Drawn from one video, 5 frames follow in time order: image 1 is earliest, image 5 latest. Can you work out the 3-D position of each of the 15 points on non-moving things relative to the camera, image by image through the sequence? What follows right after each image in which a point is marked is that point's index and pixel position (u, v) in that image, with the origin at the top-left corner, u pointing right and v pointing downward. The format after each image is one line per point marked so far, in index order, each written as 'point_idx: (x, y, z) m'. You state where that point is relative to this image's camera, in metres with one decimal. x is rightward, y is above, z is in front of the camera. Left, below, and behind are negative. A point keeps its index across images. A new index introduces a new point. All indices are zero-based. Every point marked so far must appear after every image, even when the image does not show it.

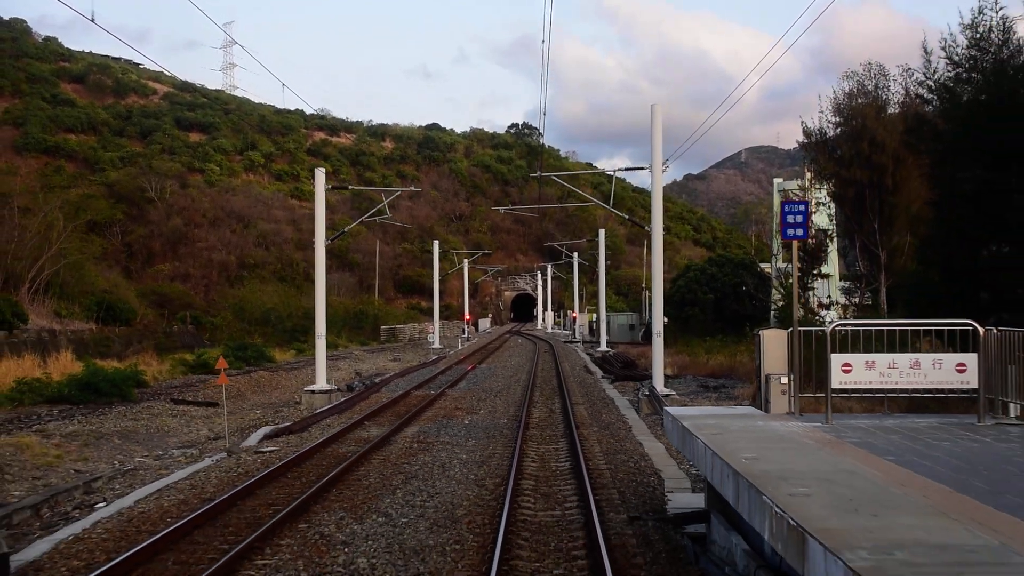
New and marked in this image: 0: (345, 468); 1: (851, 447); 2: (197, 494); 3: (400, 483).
0: (-1.7, -1.9, +12.1) m
1: (+2.2, -1.0, +7.1) m
2: (-3.1, -2.0, +10.9) m
3: (-1.1, -1.9, +11.2) m
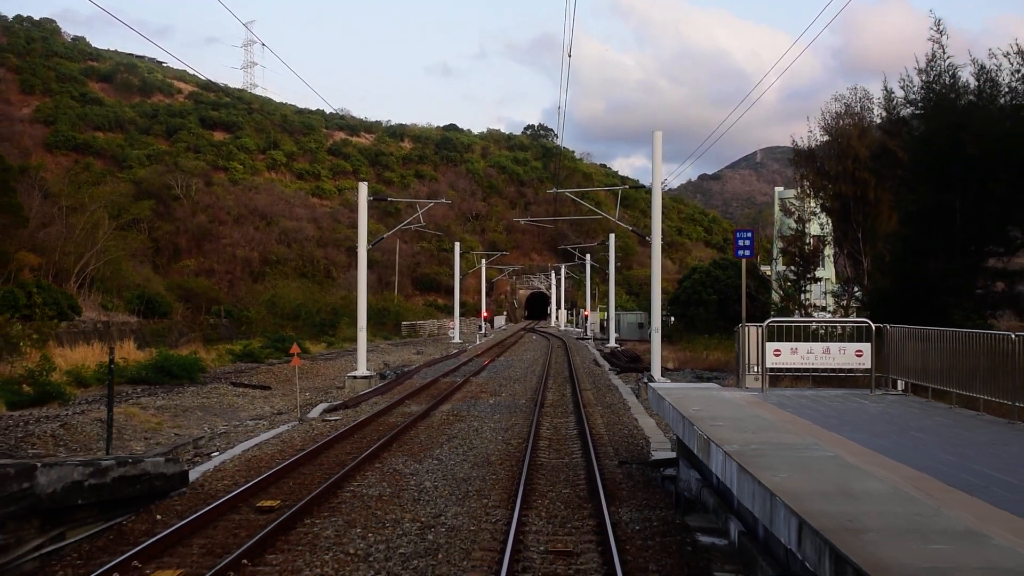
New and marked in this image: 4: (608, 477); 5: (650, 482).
0: (-1.5, -2.0, +15.3) m
1: (+2.4, -1.1, +10.2) m
2: (-2.8, -2.0, +14.1) m
3: (-0.8, -2.0, +14.4) m
4: (+1.0, -1.9, +11.4) m
5: (+1.4, -1.9, +11.2) m
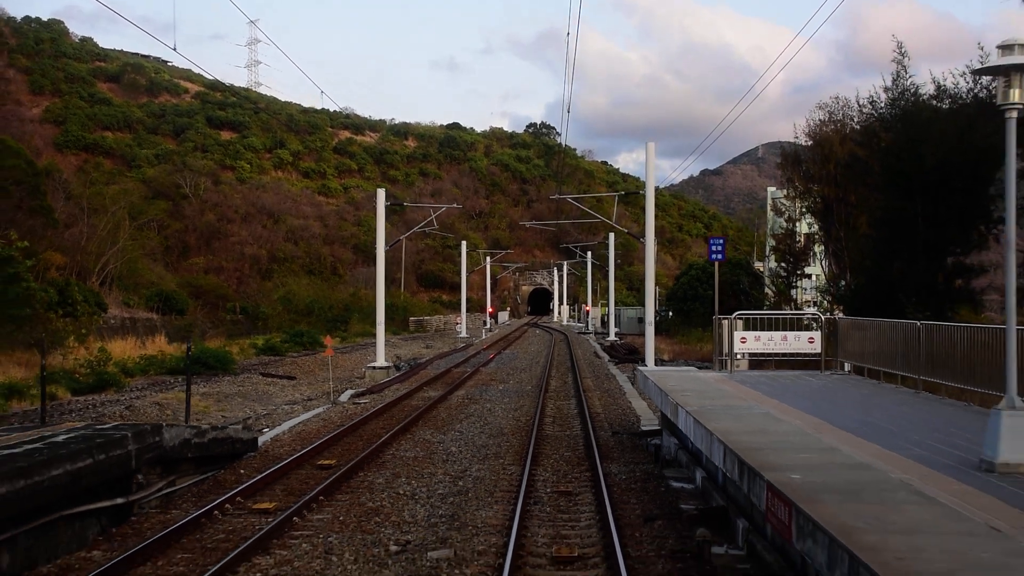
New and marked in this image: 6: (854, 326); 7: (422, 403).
0: (-1.4, -1.9, +17.6) m
1: (+2.5, -1.1, +12.5) m
2: (-2.7, -2.0, +16.4) m
3: (-0.7, -1.9, +16.6) m
4: (+1.1, -1.9, +13.6) m
5: (+1.5, -1.9, +13.5) m
6: (+4.2, -0.5, +13.7) m
7: (-1.6, -2.0, +19.5) m
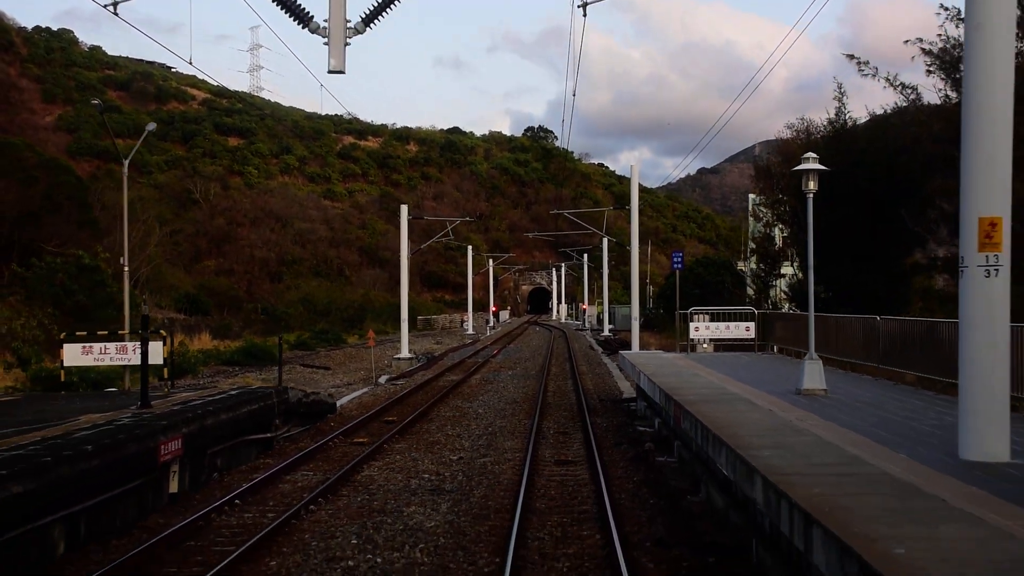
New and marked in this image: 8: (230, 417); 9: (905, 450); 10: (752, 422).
0: (-1.2, -2.0, +22.1) m
1: (+2.7, -1.1, +17.0) m
2: (-2.5, -2.1, +20.9) m
3: (-0.5, -2.0, +21.2) m
4: (+1.3, -1.9, +18.2) m
5: (+1.7, -2.0, +18.0) m
6: (+4.4, -0.5, +18.3) m
7: (-1.4, -2.1, +24.0) m
8: (-3.0, -1.4, +11.8) m
9: (+2.5, -1.0, +7.1) m
10: (+1.8, -1.0, +8.5) m
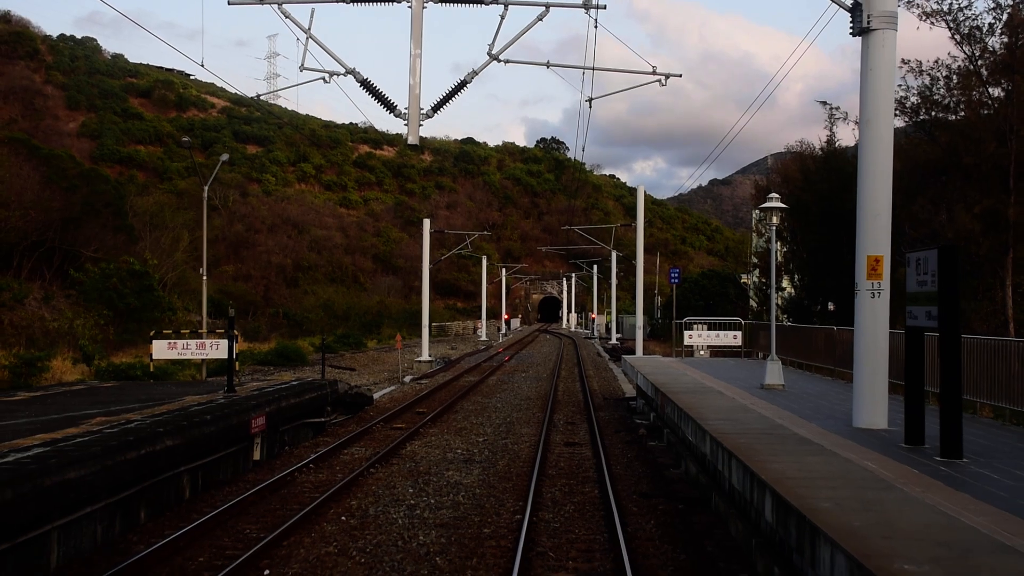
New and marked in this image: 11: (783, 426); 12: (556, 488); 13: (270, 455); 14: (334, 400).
0: (-0.9, -2.2, +24.5) m
1: (+3.0, -1.3, +19.5) m
2: (-2.2, -2.2, +23.4) m
3: (-0.2, -2.2, +23.6) m
4: (+1.6, -2.2, +20.6) m
5: (+2.0, -2.2, +20.5) m
6: (+4.7, -0.7, +20.7) m
7: (-1.1, -2.3, +26.5) m
8: (-2.8, -1.5, +14.2) m
9: (+2.7, -1.2, +9.5) m
10: (+2.0, -1.2, +10.9) m
11: (+2.2, -1.1, +8.8) m
12: (+0.4, -2.0, +10.9) m
13: (-2.9, -2.0, +13.0) m
14: (-2.7, -1.7, +16.9) m
